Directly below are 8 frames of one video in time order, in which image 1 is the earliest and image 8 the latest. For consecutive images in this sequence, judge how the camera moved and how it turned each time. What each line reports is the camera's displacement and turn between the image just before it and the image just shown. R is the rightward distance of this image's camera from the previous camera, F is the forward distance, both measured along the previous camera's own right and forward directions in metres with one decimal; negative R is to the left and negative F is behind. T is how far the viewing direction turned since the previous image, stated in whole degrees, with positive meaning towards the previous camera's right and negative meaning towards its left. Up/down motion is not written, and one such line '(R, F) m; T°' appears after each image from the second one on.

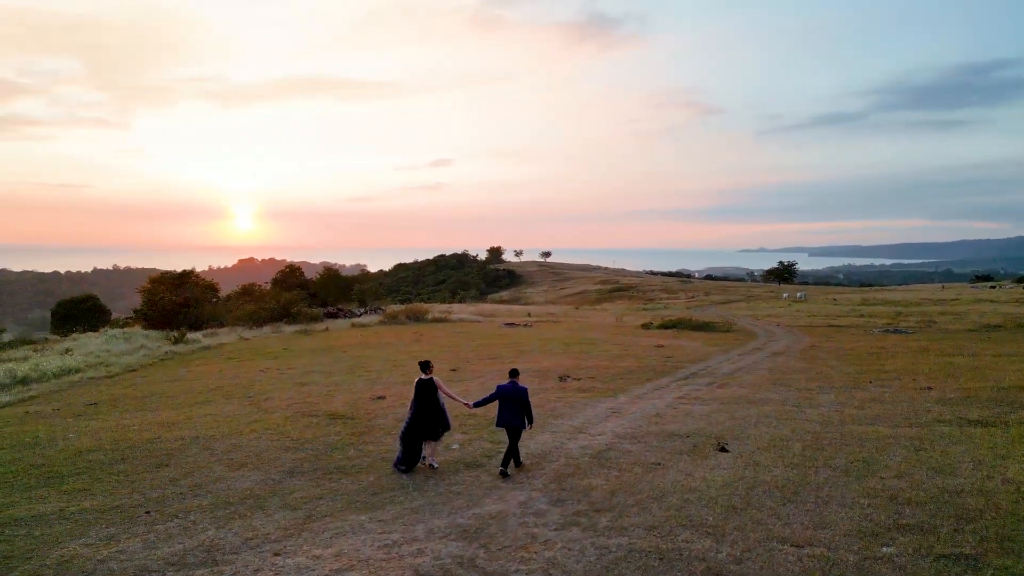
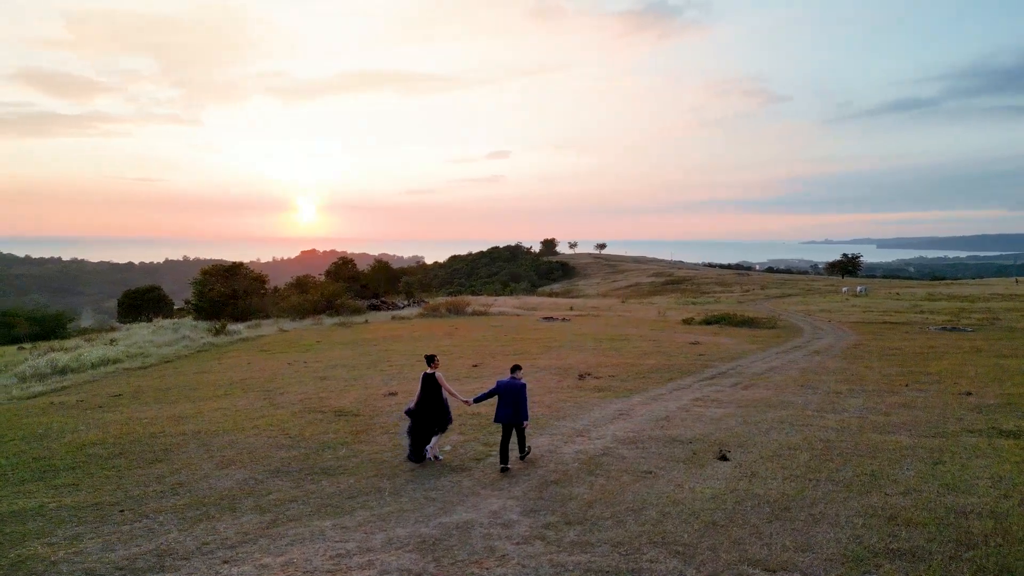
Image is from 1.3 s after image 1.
(+0.6, +0.2) m; -3°
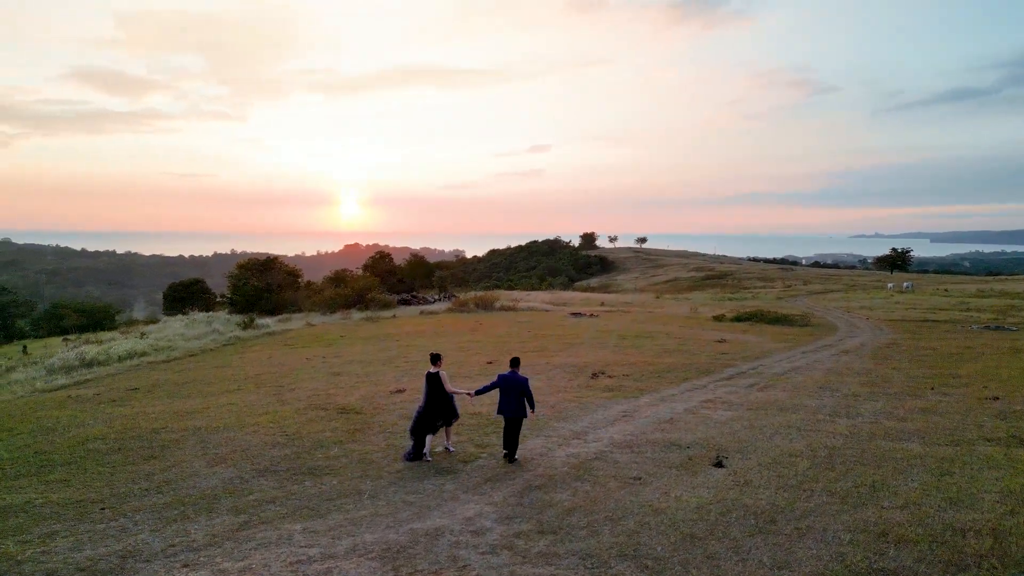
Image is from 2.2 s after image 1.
(+0.5, +0.2) m; -2°
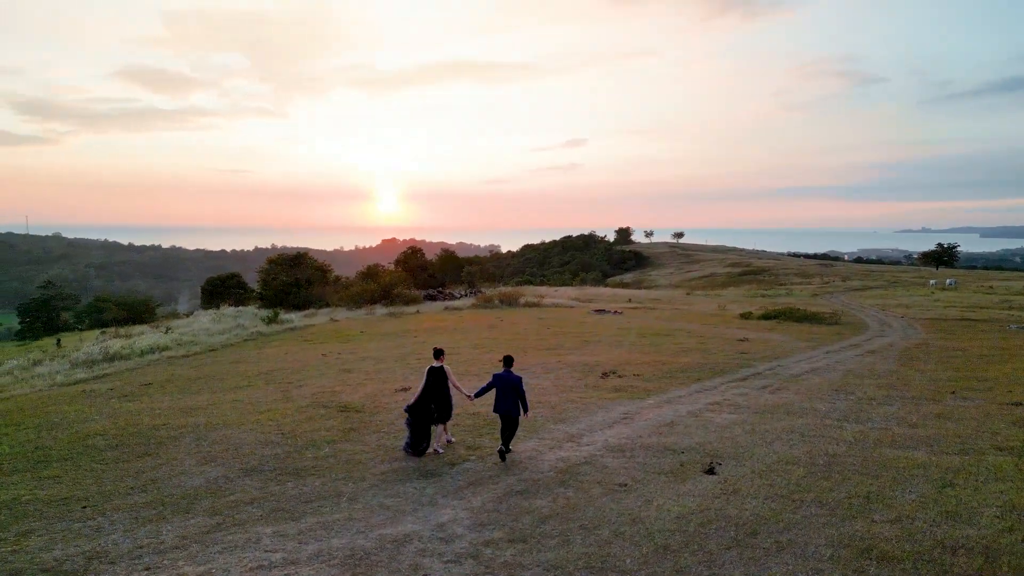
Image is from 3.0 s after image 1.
(+0.5, +0.1) m; -2°
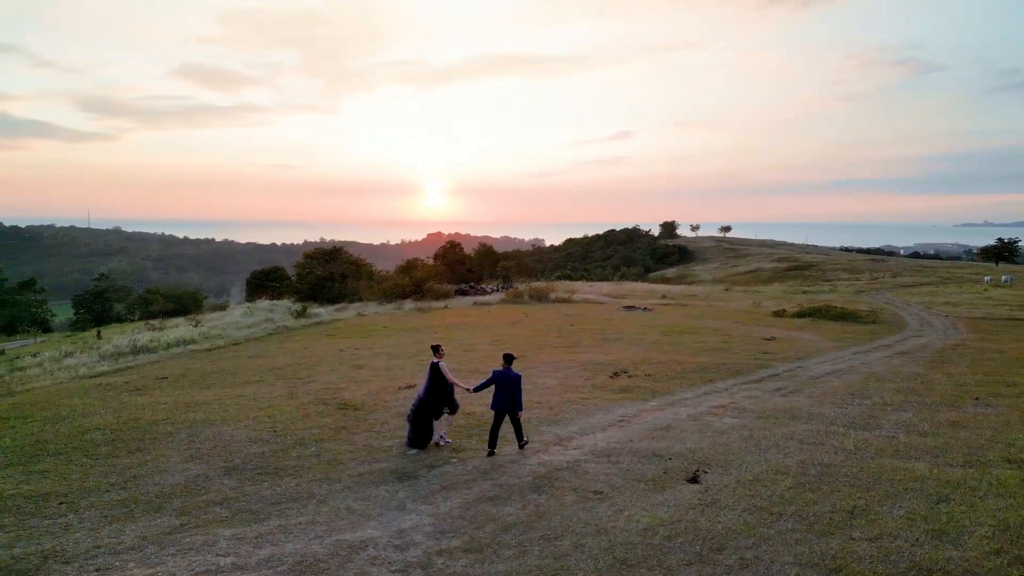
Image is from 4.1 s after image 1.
(+0.6, +0.1) m; -2°
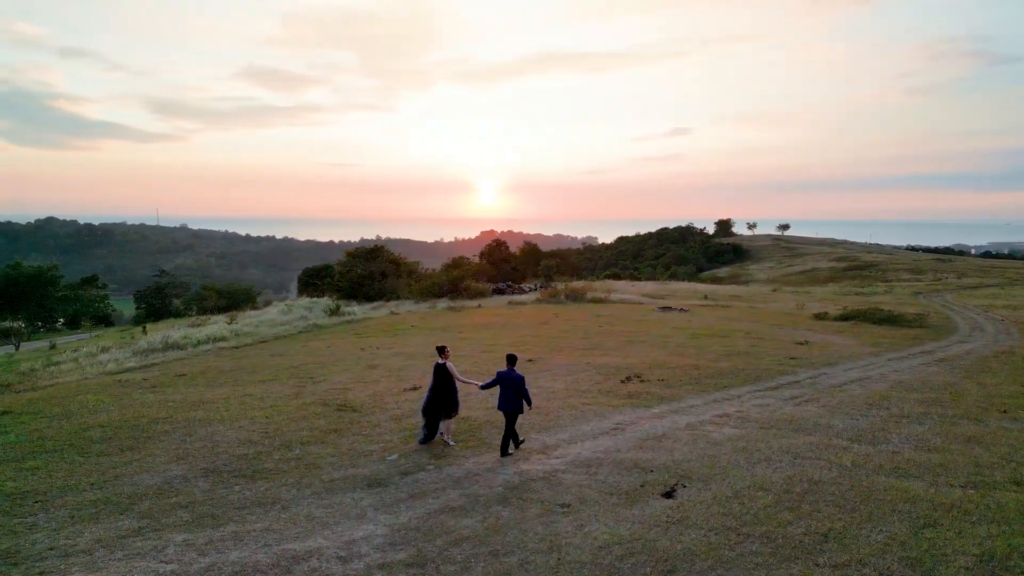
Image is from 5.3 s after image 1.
(+0.8, +0.1) m; -3°
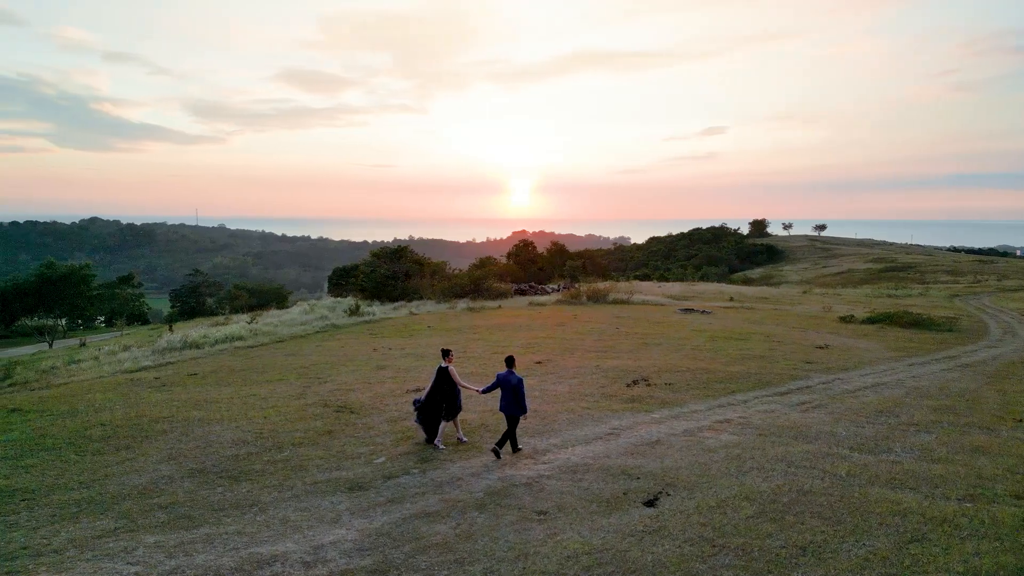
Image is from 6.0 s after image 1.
(+0.5, 0.0) m; -2°
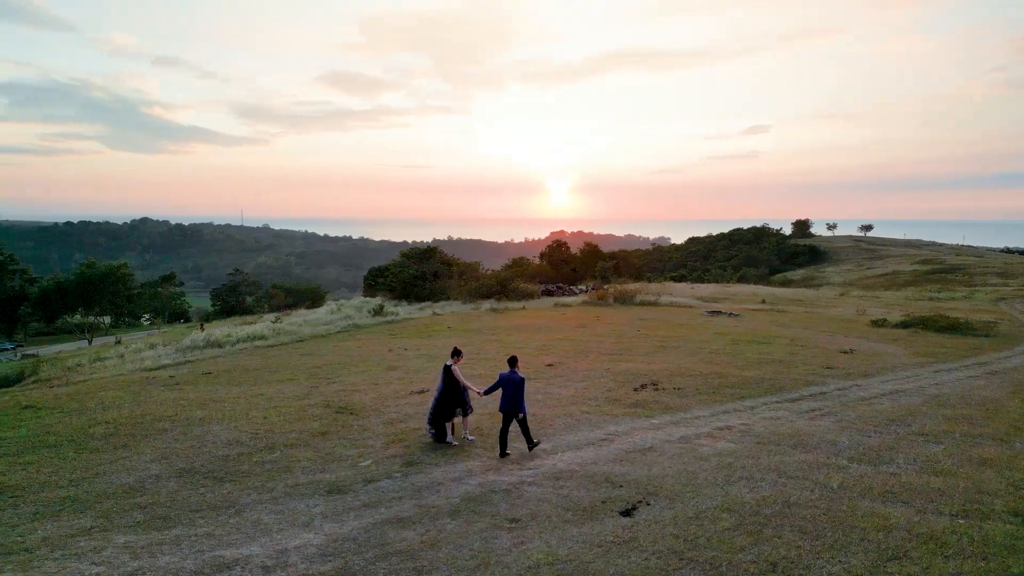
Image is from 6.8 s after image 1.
(+0.6, 0.0) m; -2°
